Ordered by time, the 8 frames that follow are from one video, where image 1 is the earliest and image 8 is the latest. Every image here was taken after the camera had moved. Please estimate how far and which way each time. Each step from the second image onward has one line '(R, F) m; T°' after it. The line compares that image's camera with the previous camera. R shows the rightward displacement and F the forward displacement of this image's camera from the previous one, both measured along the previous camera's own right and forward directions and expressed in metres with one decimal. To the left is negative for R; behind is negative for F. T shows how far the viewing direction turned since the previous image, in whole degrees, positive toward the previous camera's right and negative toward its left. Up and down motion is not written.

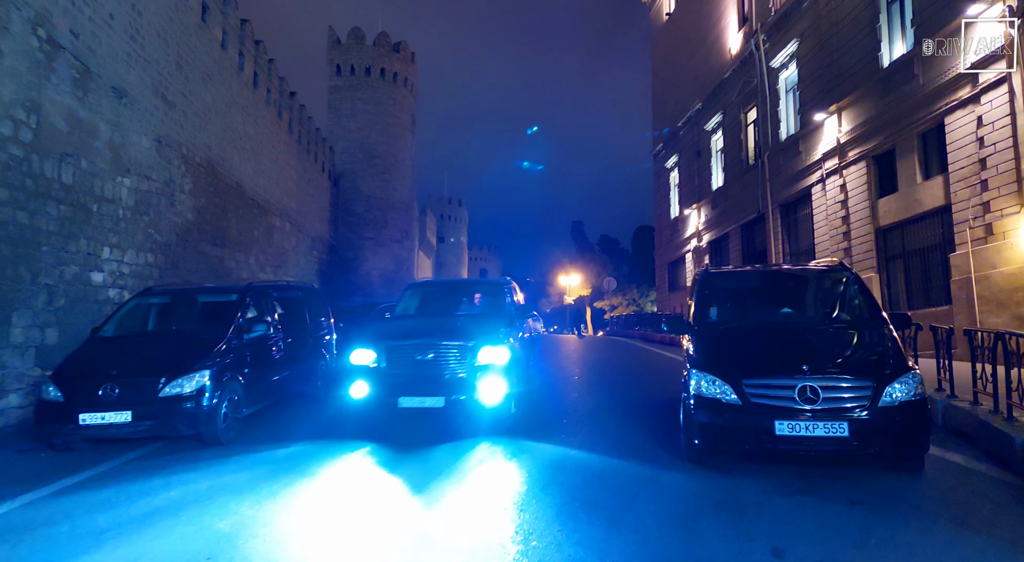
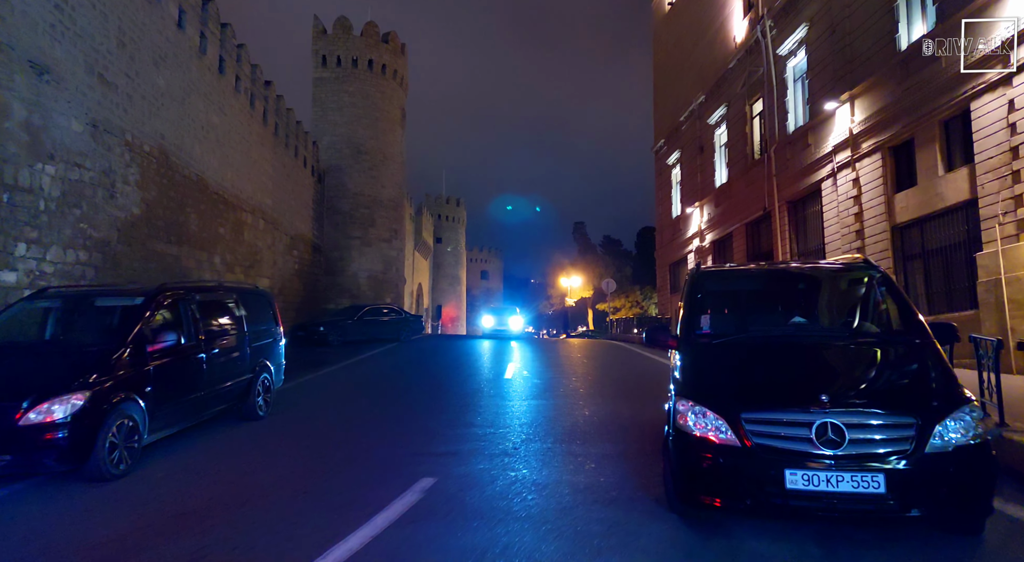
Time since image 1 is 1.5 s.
(+0.5, +1.2) m; 0°
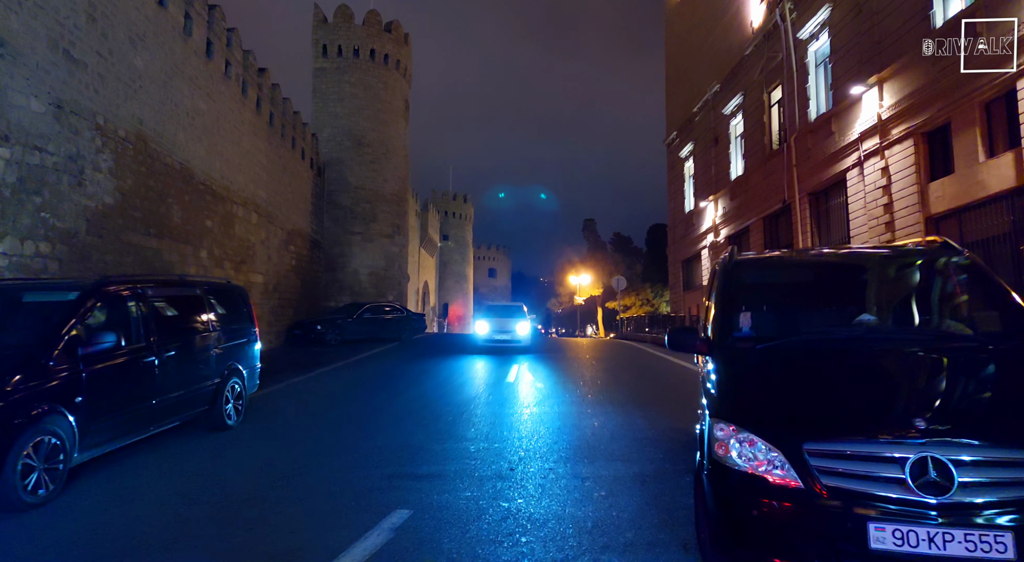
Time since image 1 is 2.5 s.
(+0.1, +1.0) m; -1°
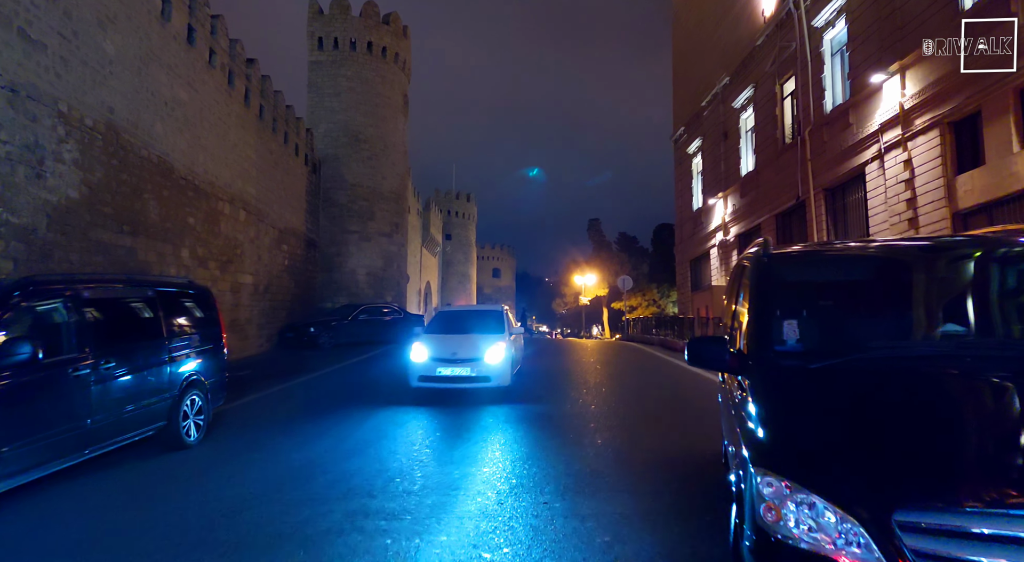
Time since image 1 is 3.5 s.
(+0.1, +0.8) m; 0°
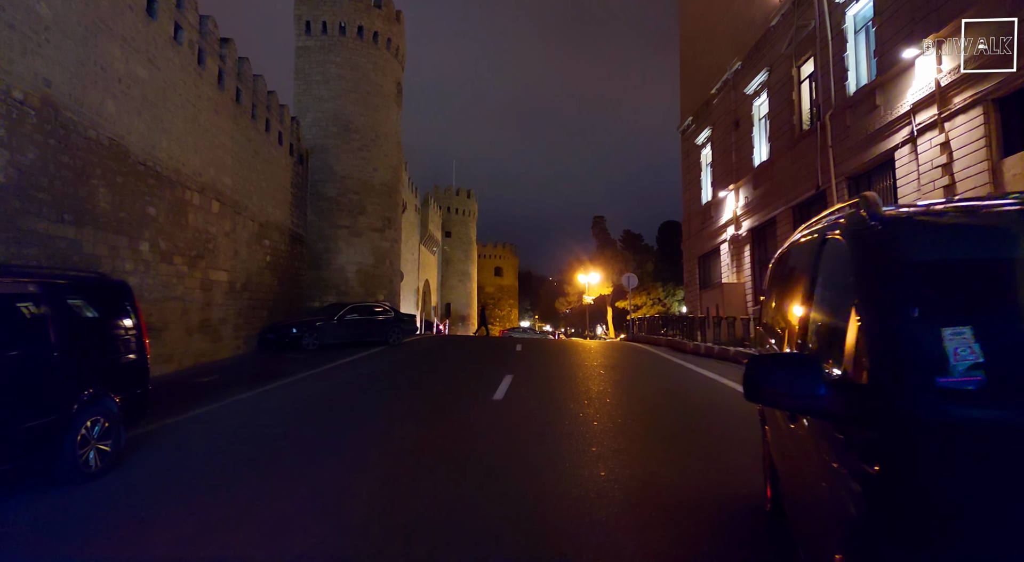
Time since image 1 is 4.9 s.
(+0.2, +1.3) m; 0°
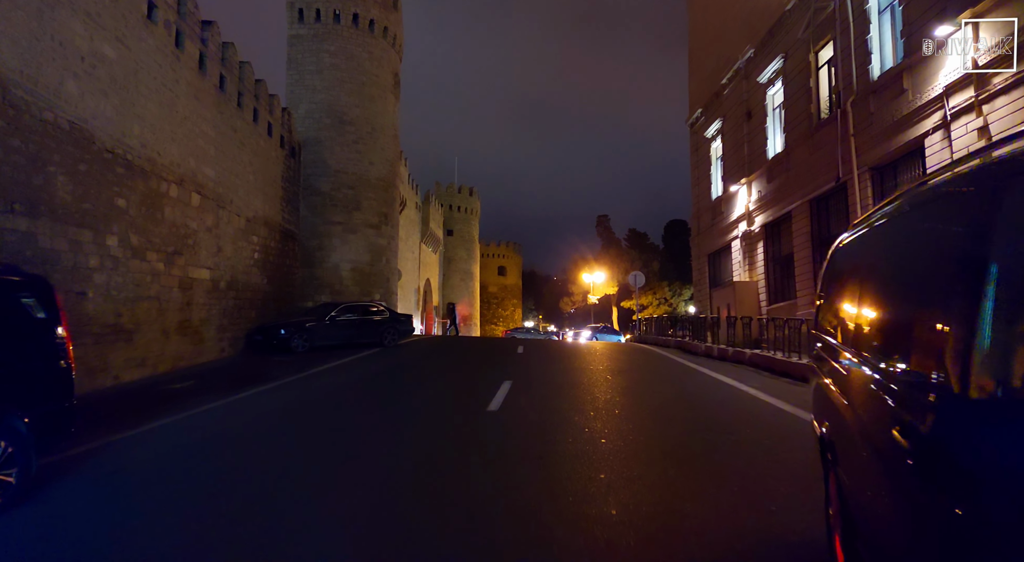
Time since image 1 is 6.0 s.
(+0.1, +1.0) m; 0°
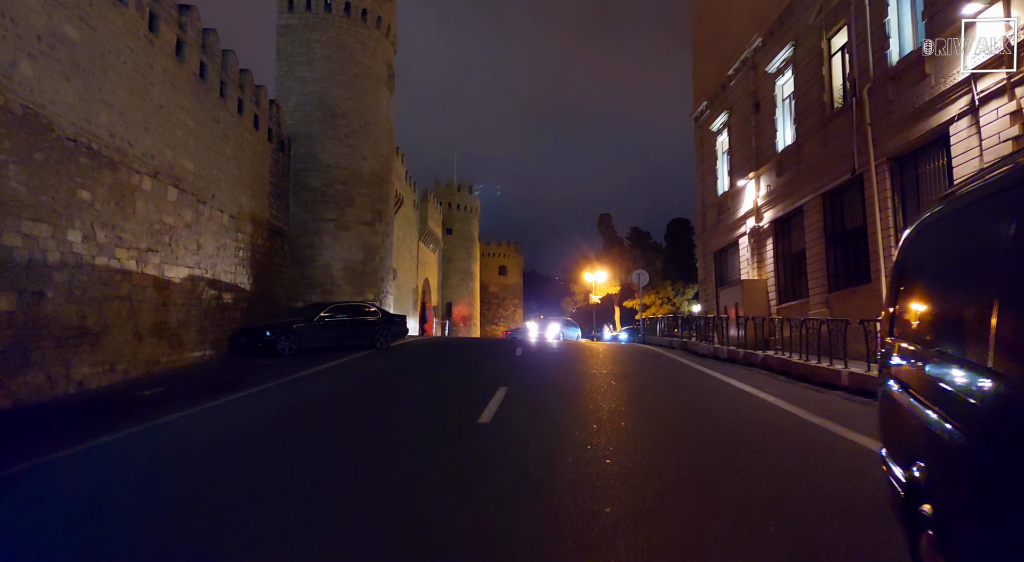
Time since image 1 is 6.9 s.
(+0.1, +0.9) m; 0°
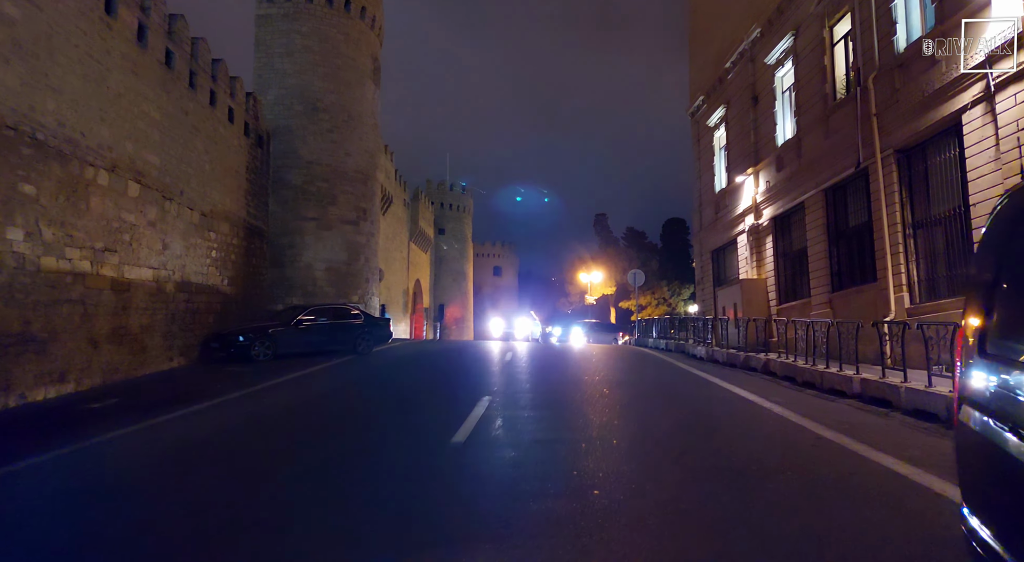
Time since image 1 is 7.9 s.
(+0.2, +0.9) m; 0°
